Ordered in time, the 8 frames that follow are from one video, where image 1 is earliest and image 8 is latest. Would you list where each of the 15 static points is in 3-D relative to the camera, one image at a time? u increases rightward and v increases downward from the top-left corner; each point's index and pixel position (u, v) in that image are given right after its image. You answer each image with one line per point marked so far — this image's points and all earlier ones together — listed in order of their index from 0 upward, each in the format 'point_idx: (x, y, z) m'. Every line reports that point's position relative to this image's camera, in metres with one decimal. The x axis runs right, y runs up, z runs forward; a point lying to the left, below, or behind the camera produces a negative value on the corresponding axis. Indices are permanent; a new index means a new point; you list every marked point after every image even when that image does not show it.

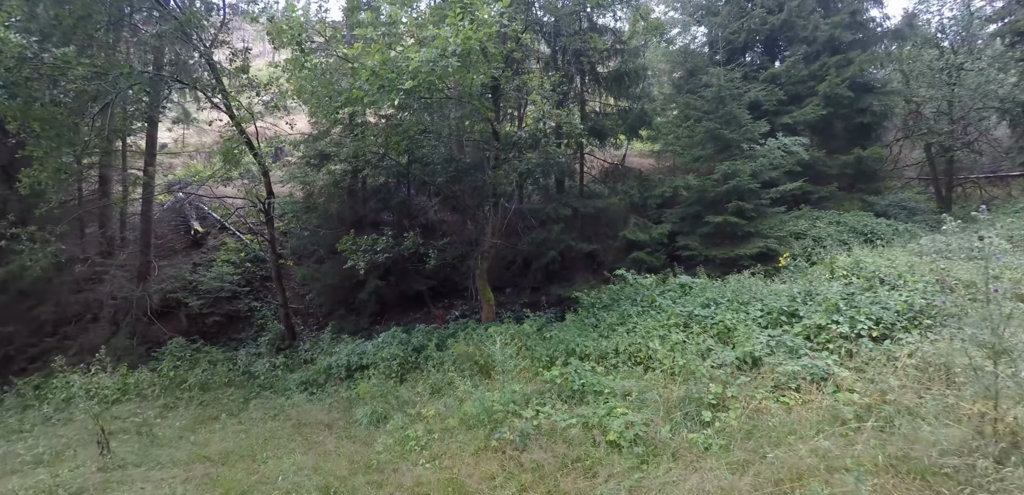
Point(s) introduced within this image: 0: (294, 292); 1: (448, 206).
0: (-5.1, -1.1, +12.6) m
1: (-1.2, +0.8, +10.6) m
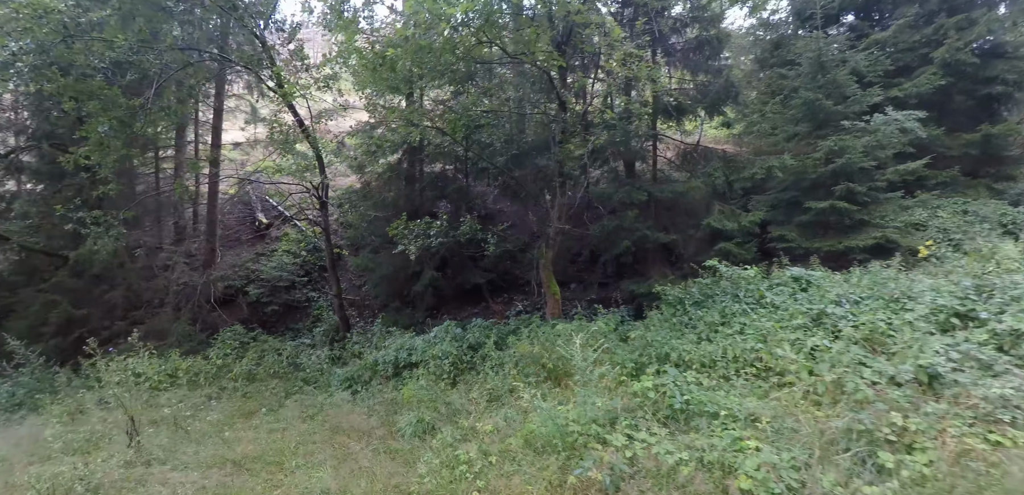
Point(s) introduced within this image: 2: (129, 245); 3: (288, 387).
0: (-3.8, -0.8, +12.3) m
1: (-0.1, +1.0, +9.9) m
2: (-8.2, 0.0, +11.4) m
3: (-3.4, -2.0, +7.8) m
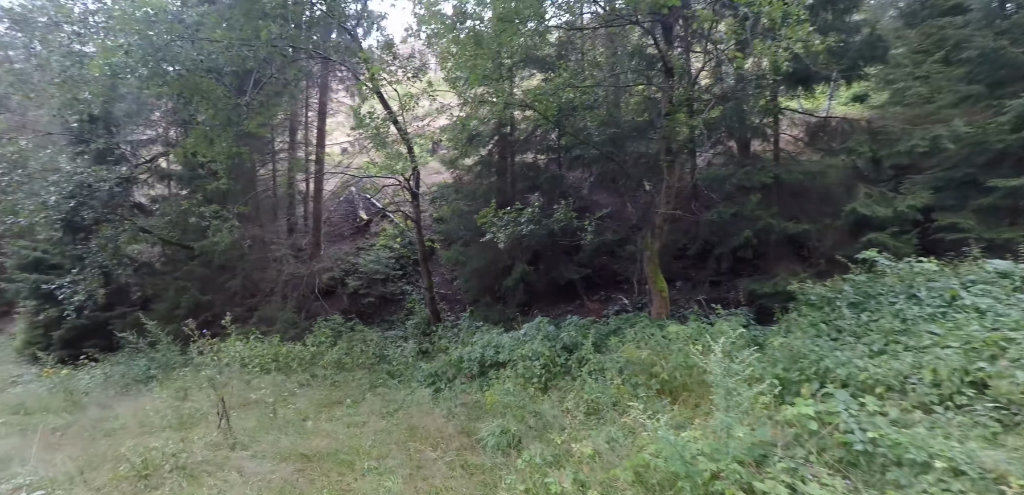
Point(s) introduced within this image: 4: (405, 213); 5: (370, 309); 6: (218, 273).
0: (-1.6, -0.7, +12.2) m
1: (+1.6, +1.1, +9.2) m
2: (-6.1, +0.2, +12.1) m
3: (-2.1, -1.9, +7.7) m
4: (-2.0, +0.6, +9.8) m
5: (-3.3, -1.5, +12.5) m
6: (-6.6, -0.6, +12.1) m
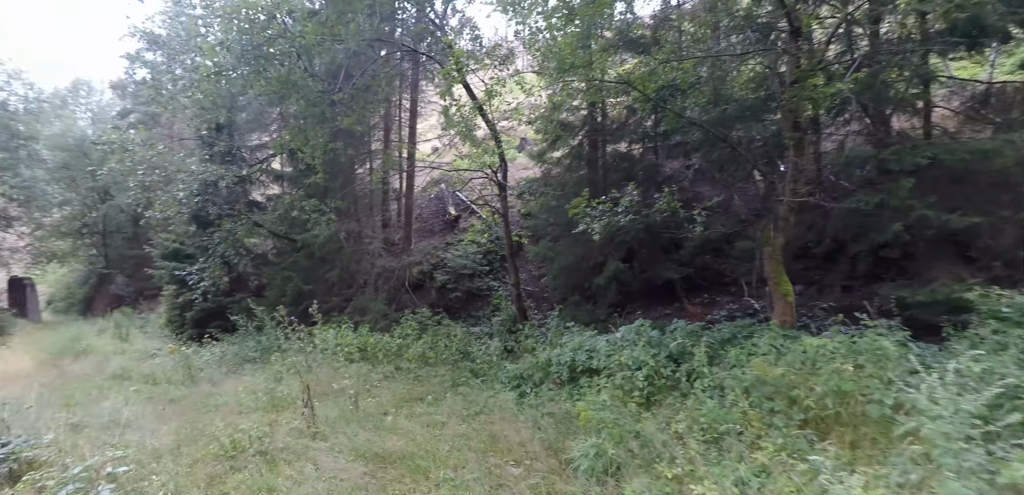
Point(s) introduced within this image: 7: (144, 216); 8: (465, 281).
0: (+0.3, -0.6, +11.8) m
1: (+3.1, +1.2, +8.3) m
2: (-4.1, +0.4, +12.5) m
3: (-0.8, -1.8, +7.5) m
4: (-0.3, +0.7, +9.5) m
5: (-1.3, -1.3, +12.4) m
6: (-4.6, -0.4, +12.6) m
7: (-13.7, +1.1, +19.8) m
8: (-1.1, -0.8, +12.2) m
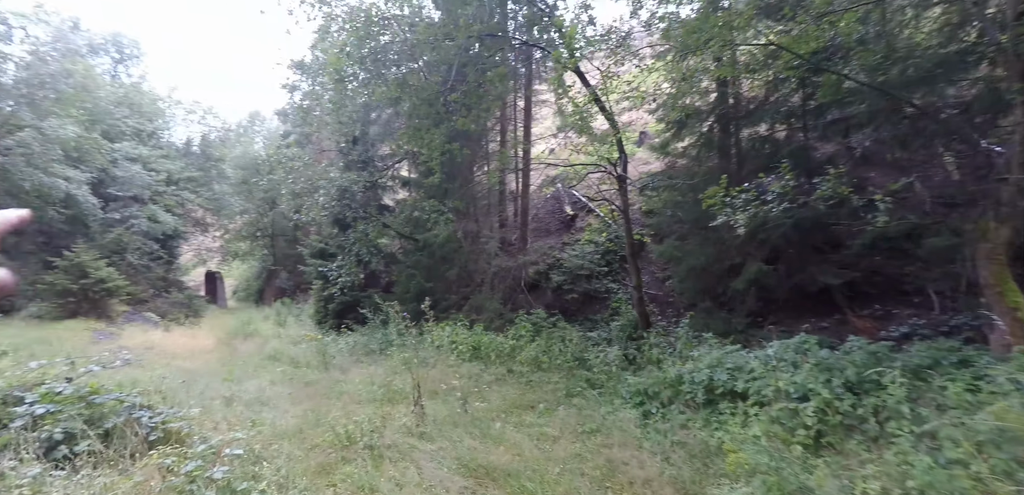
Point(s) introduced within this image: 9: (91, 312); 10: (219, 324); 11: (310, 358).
0: (+2.9, -0.6, +11.0) m
1: (+4.8, +1.2, +7.0) m
2: (-1.3, +0.4, +12.6) m
3: (+0.8, -1.7, +7.0) m
4: (+1.7, +0.7, +8.9) m
5: (+1.4, -1.3, +11.9) m
6: (-1.7, -0.4, +12.8) m
7: (-9.0, +1.2, +21.9) m
8: (+1.6, -0.8, +11.7) m
9: (-14.2, -2.1, +18.0) m
10: (-10.2, -2.7, +18.7) m
11: (-3.9, -2.1, +10.1) m
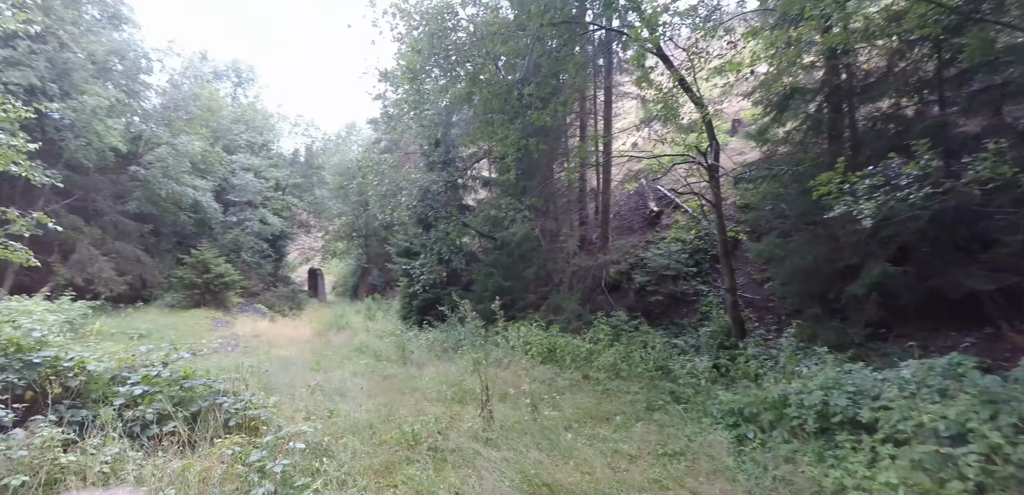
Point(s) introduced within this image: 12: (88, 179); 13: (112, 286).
0: (+4.4, -0.6, +10.0) m
1: (+5.7, +1.2, +5.8) m
2: (+0.6, +0.4, +12.3) m
3: (+1.7, -1.7, +6.4) m
4: (+2.9, +0.8, +8.2) m
5: (+3.1, -1.3, +11.2) m
6: (+0.2, -0.3, +12.6) m
7: (-5.6, +1.2, +22.6) m
8: (+3.2, -0.7, +10.9) m
9: (-11.3, -2.0, +19.7) m
10: (-7.2, -2.6, +19.7) m
11: (-2.4, -2.1, +10.2) m
12: (-13.9, +2.1, +17.6) m
13: (-12.6, -1.2, +16.7) m
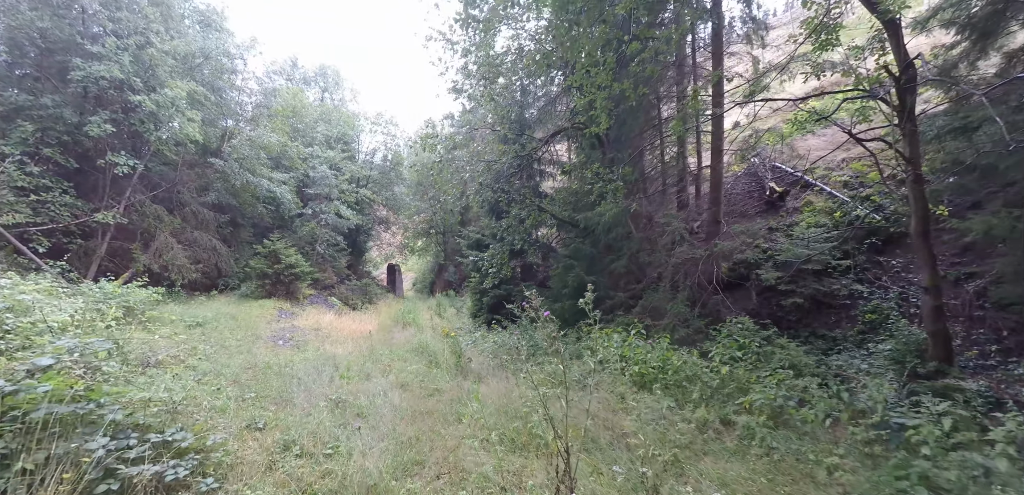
0: (+5.7, -0.4, +7.3) m
1: (+6.3, +1.3, +2.9) m
2: (+2.2, +0.7, +10.2) m
3: (+2.4, -1.5, +4.2) m
4: (+3.9, +1.0, +5.7) m
5: (+4.5, -1.1, +8.7) m
6: (+1.8, -0.1, +10.5) m
7: (-2.3, +1.5, +21.3) m
8: (+4.6, -0.5, +8.4) m
9: (-8.5, -1.7, +19.2) m
10: (-4.4, -2.3, +18.7) m
11: (-1.1, -1.8, +8.6) m
12: (-11.2, +2.5, +17.6) m
13: (-10.2, -0.8, +16.5) m
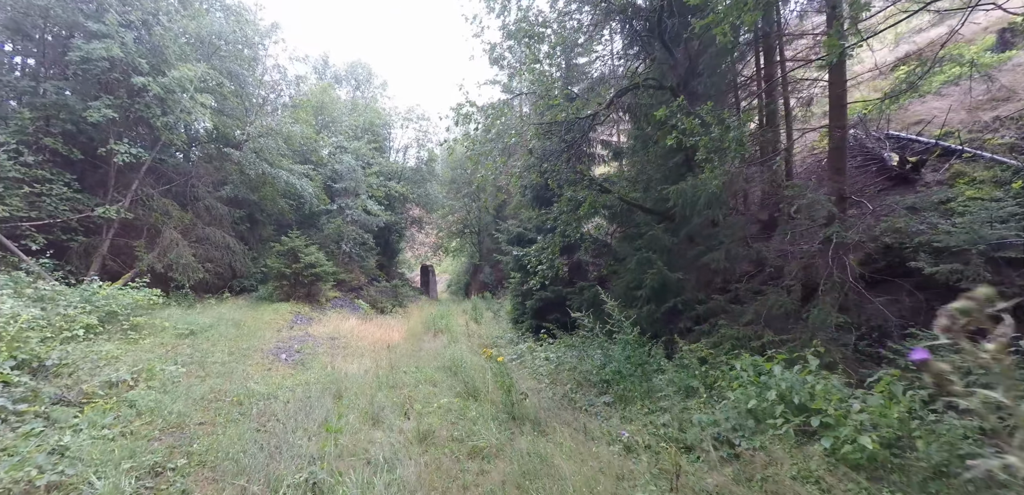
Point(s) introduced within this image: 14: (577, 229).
0: (+6.3, -0.2, +4.9) m
1: (+6.7, +1.6, +0.5) m
2: (+3.0, +0.8, +7.9) m
3: (+2.9, -1.3, +1.9) m
4: (+4.5, +1.2, +3.4) m
5: (+5.3, -0.9, +6.3) m
6: (+2.7, +0.1, +8.3) m
7: (-0.8, +1.6, +19.3) m
8: (+5.3, -0.3, +6.0) m
9: (-7.0, -1.6, +17.7) m
10: (-3.0, -2.2, +16.8) m
11: (-0.3, -1.7, +6.5) m
12: (-9.9, +2.5, +16.2) m
13: (-8.9, -0.8, +15.0) m
14: (+1.2, +0.3, +10.0) m
